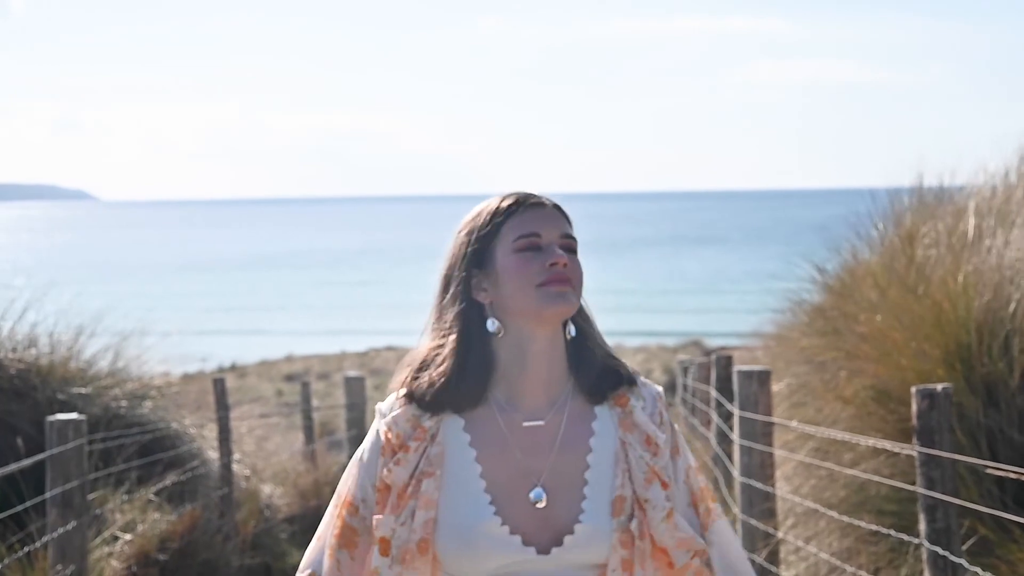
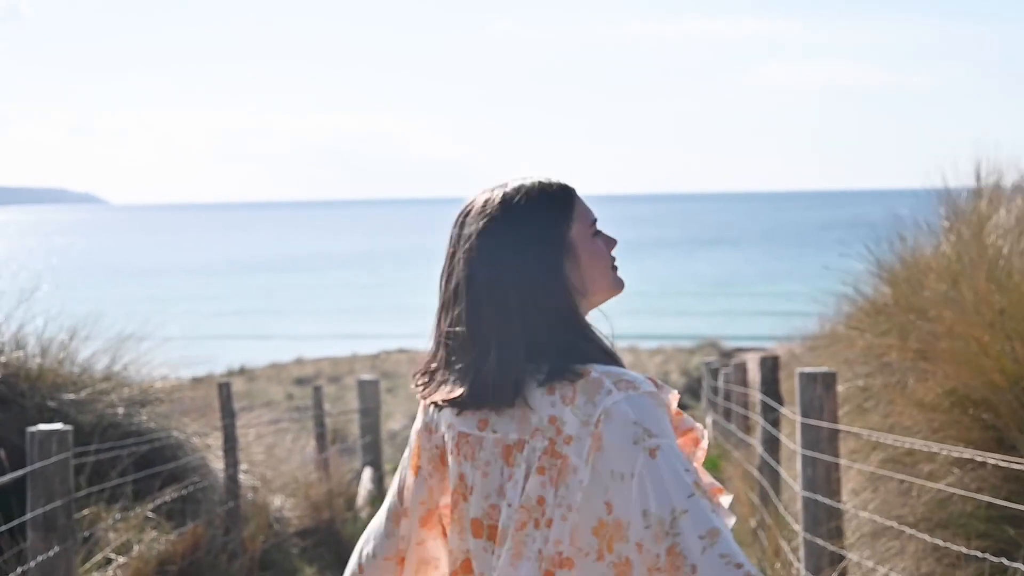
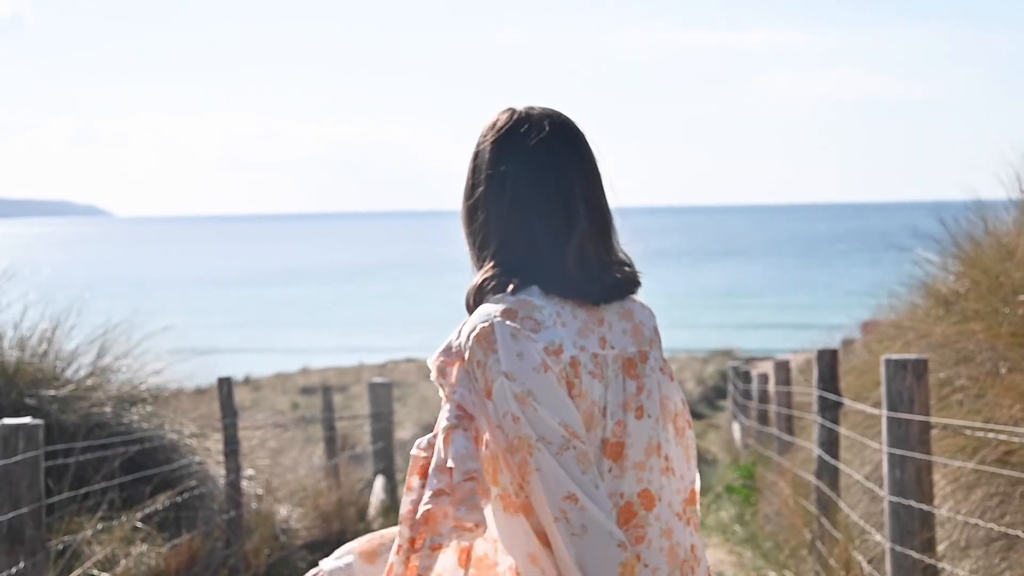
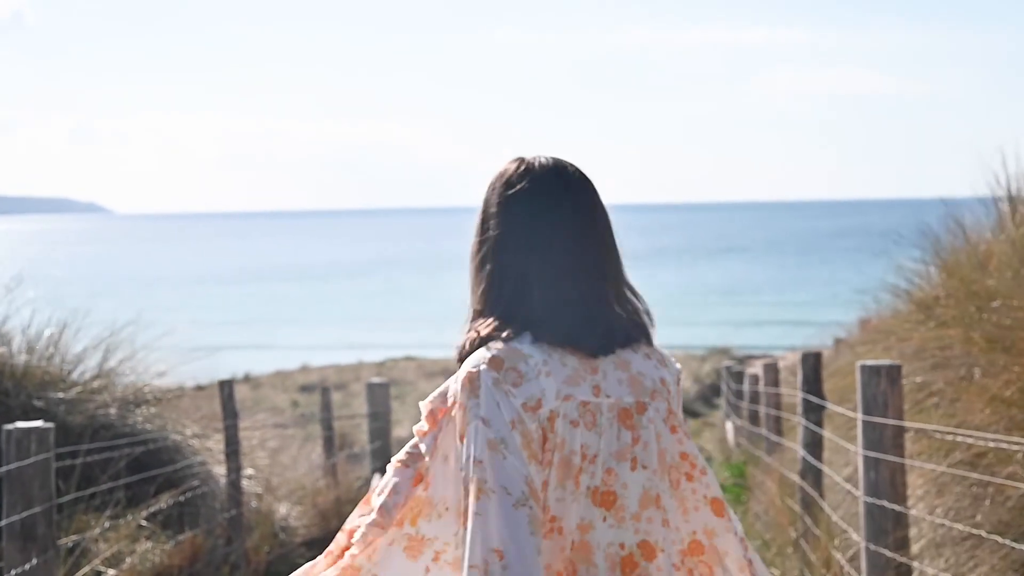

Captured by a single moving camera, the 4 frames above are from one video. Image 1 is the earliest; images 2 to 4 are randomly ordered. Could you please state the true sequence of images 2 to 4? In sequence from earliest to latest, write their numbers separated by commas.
2, 4, 3
